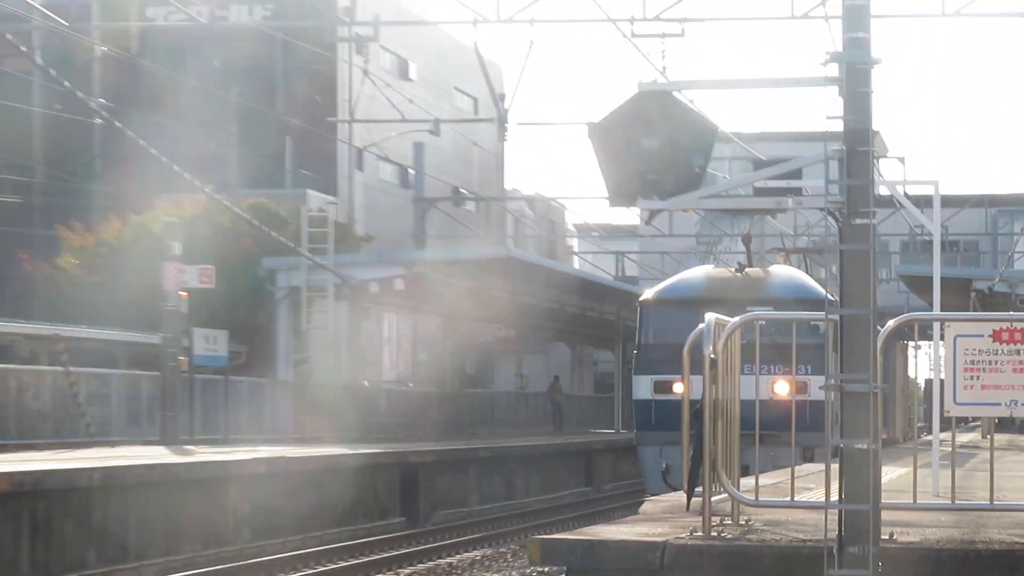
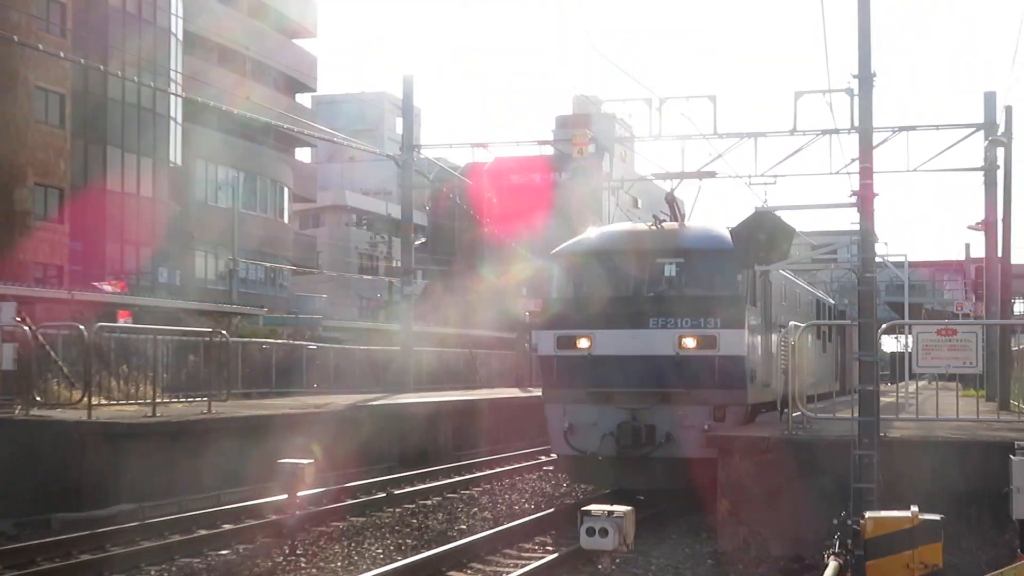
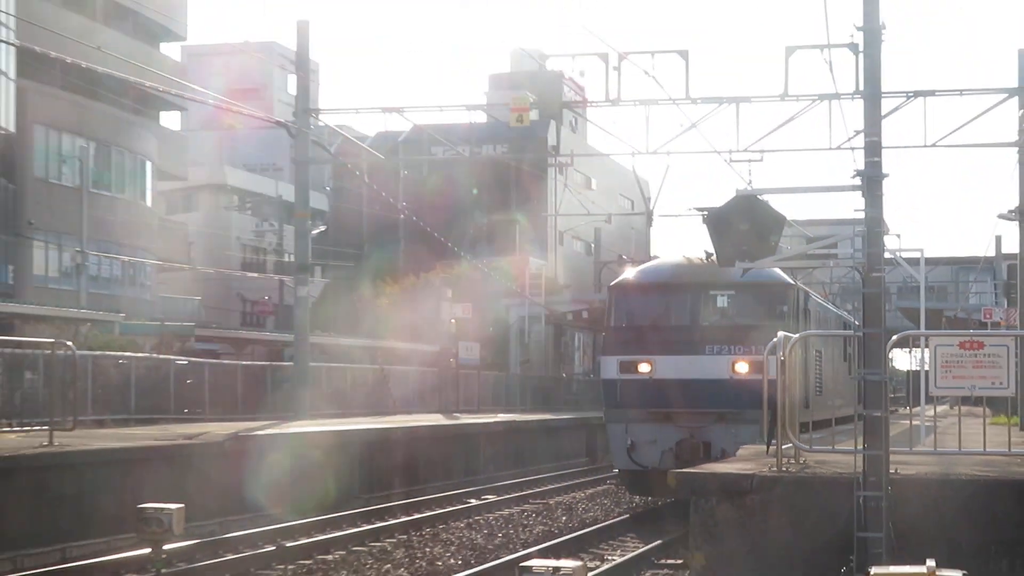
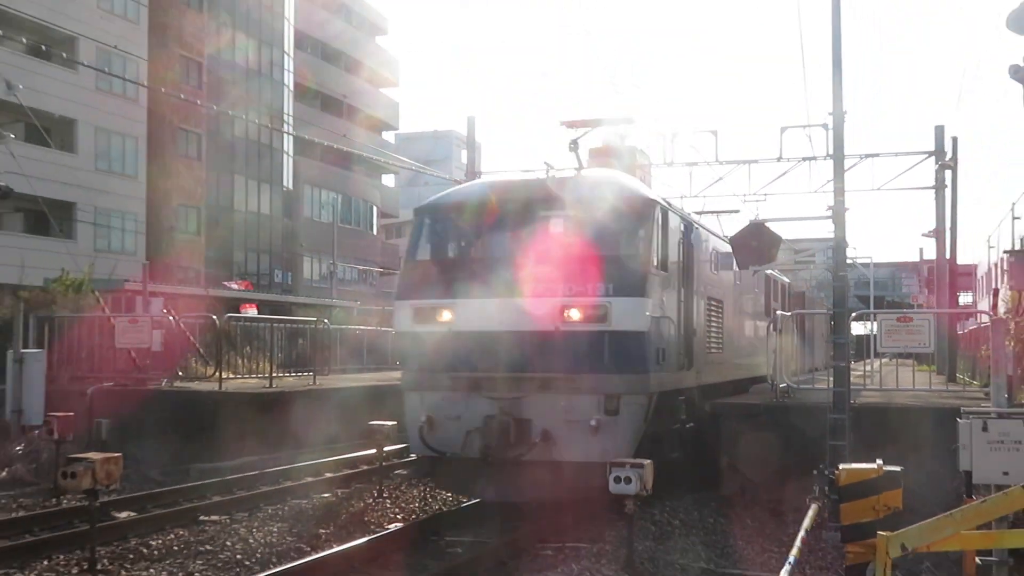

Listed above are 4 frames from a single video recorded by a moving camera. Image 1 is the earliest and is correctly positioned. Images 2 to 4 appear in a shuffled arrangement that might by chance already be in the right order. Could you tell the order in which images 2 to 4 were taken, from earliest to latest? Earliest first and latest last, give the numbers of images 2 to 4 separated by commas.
3, 2, 4
